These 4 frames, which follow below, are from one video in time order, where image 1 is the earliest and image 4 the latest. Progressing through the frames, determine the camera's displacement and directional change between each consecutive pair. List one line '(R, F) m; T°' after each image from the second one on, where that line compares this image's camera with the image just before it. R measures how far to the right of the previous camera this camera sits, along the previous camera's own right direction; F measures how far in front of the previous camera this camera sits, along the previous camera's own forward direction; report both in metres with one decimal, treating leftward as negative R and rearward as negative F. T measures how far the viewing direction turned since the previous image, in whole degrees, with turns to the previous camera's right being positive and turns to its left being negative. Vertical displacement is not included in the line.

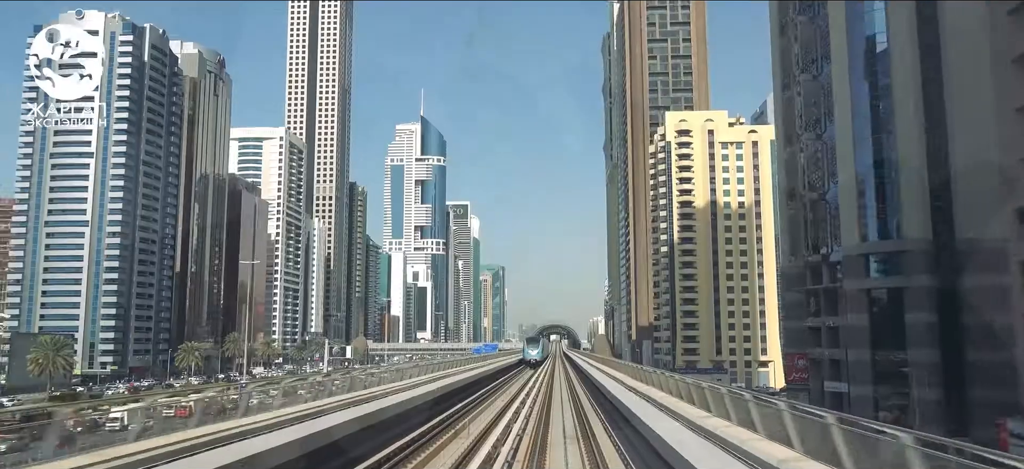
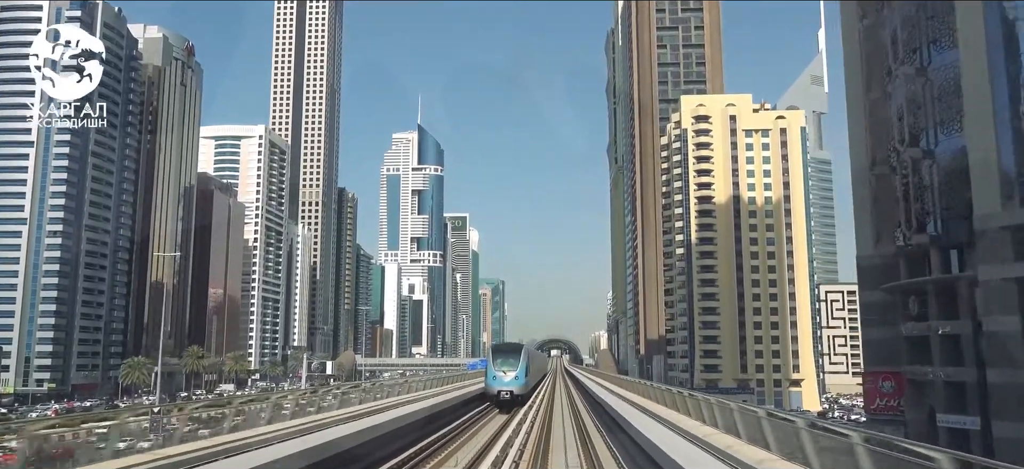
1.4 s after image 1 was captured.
(+0.4, +6.5) m; 0°
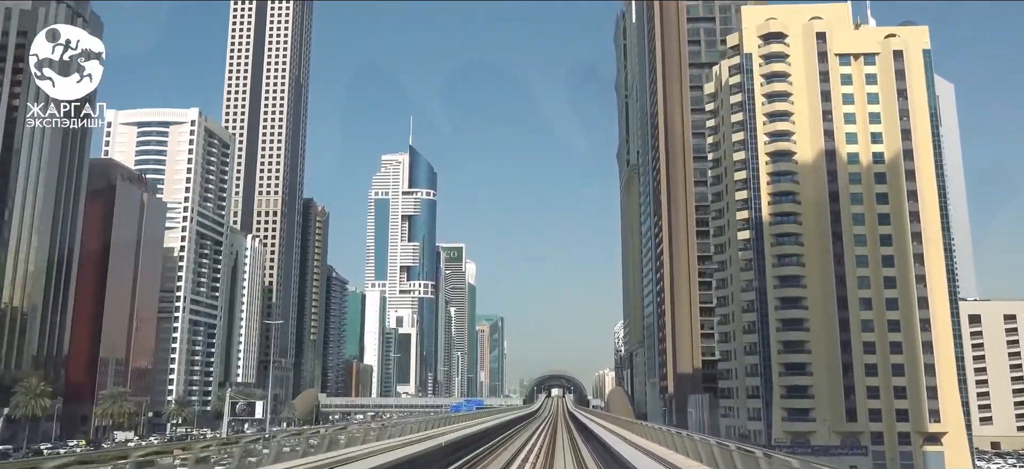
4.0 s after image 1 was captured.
(+1.0, +15.9) m; 0°
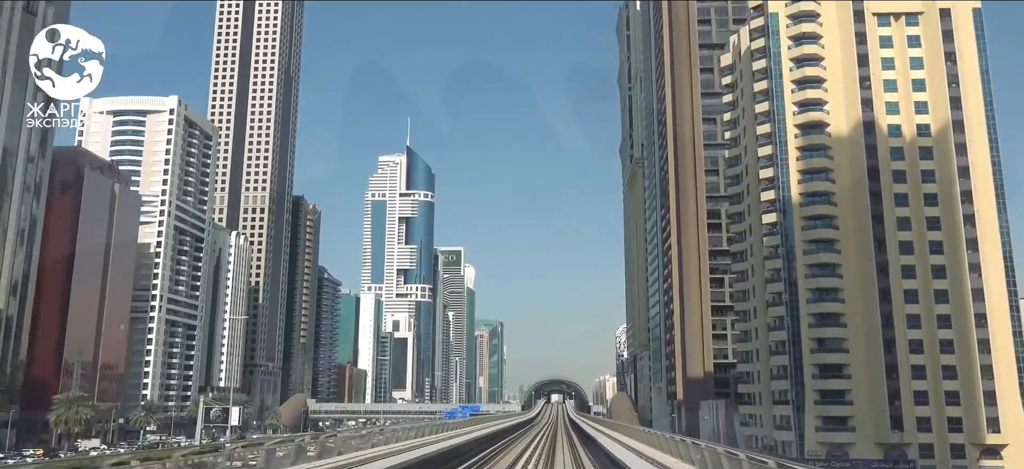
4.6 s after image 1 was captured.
(+0.3, +3.8) m; 0°
